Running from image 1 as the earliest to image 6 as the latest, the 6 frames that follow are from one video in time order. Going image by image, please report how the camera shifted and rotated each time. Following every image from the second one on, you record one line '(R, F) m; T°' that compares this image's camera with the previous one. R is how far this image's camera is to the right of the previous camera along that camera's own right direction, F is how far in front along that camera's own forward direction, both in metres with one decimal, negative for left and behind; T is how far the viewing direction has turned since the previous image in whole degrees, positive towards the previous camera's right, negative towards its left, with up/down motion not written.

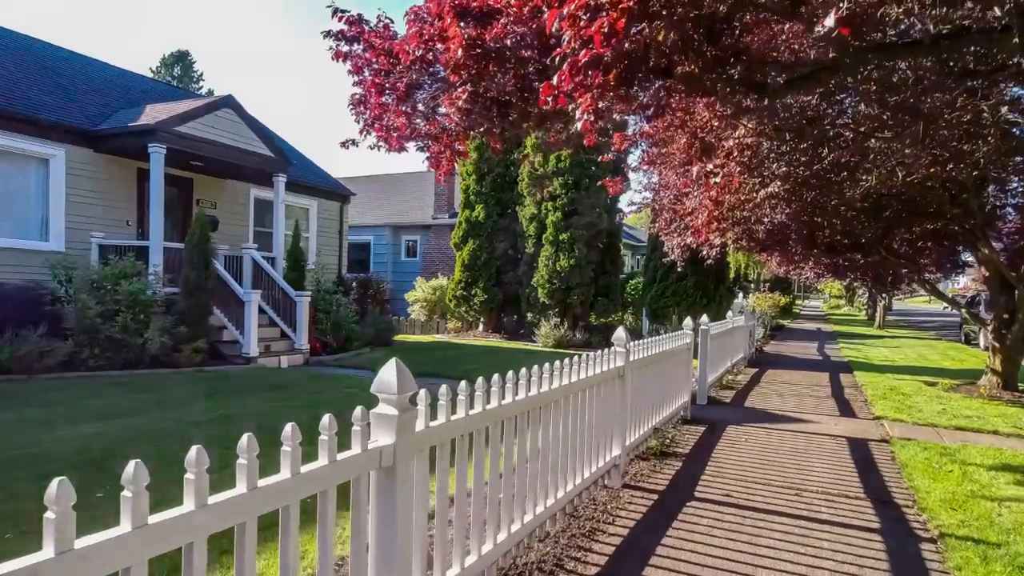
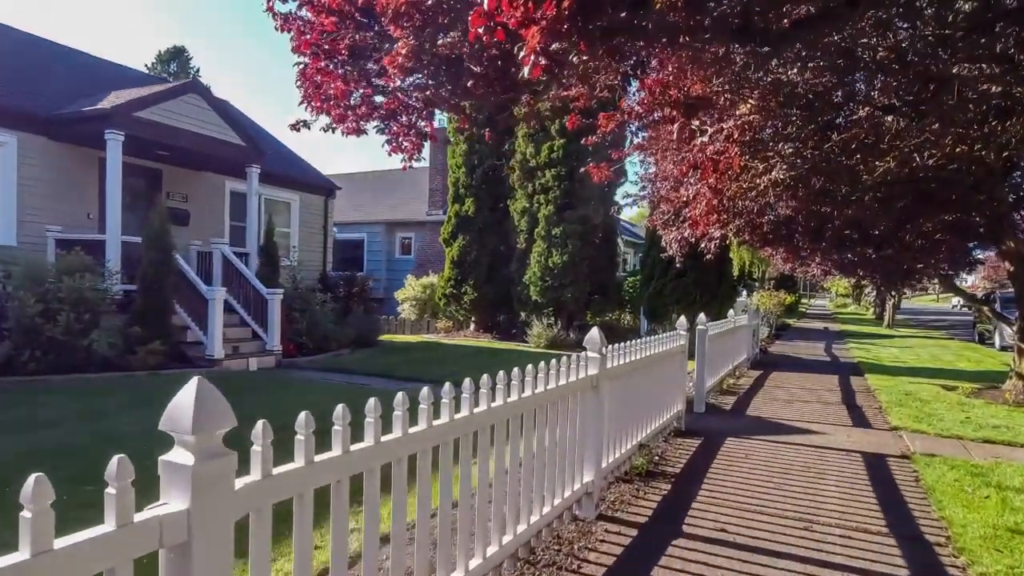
(+0.3, +0.7) m; 0°
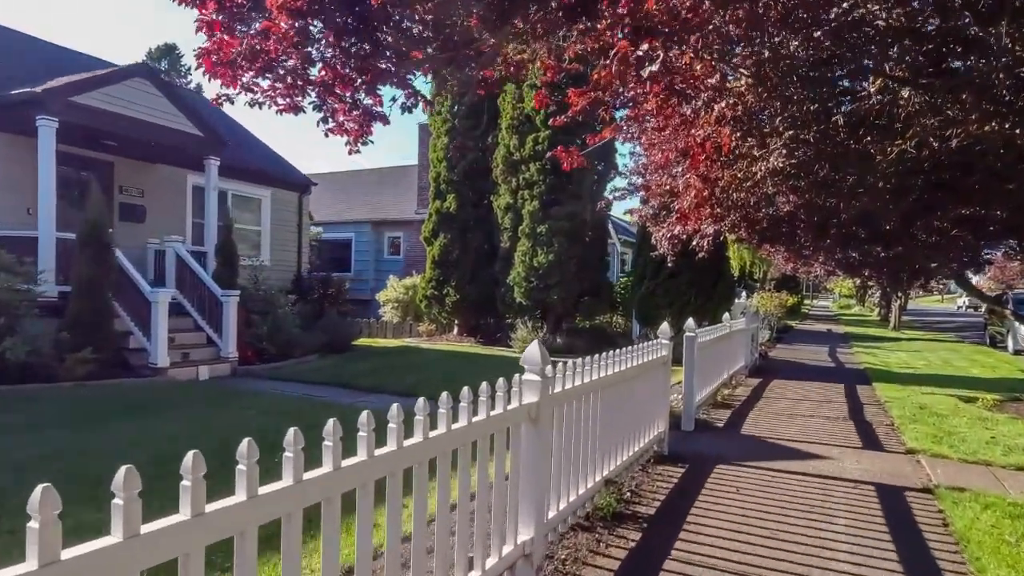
(+0.4, +0.8) m; 0°
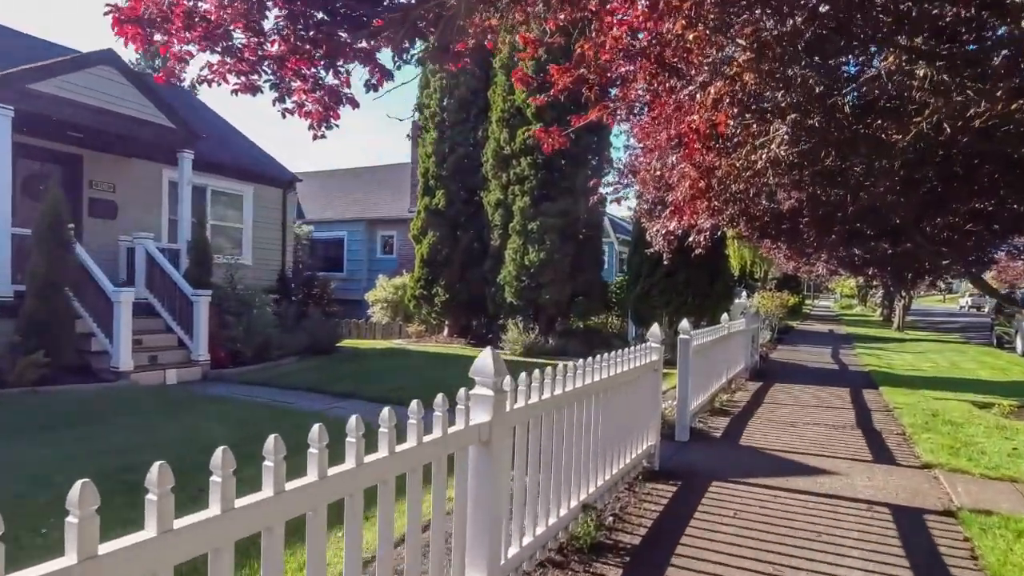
(+0.2, +0.5) m; 0°
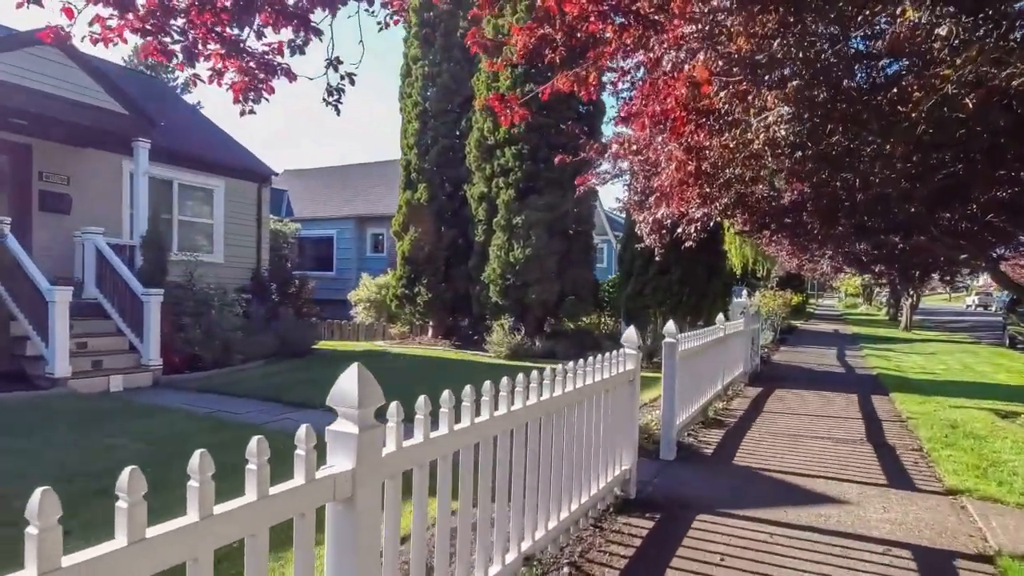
(+0.3, +0.7) m; 0°
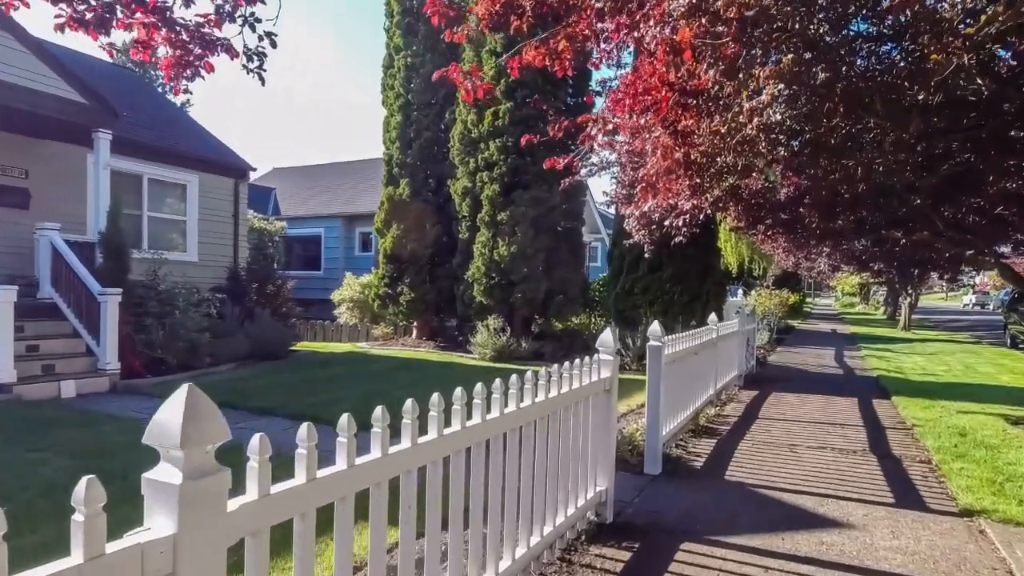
(+0.2, +0.5) m; 0°
